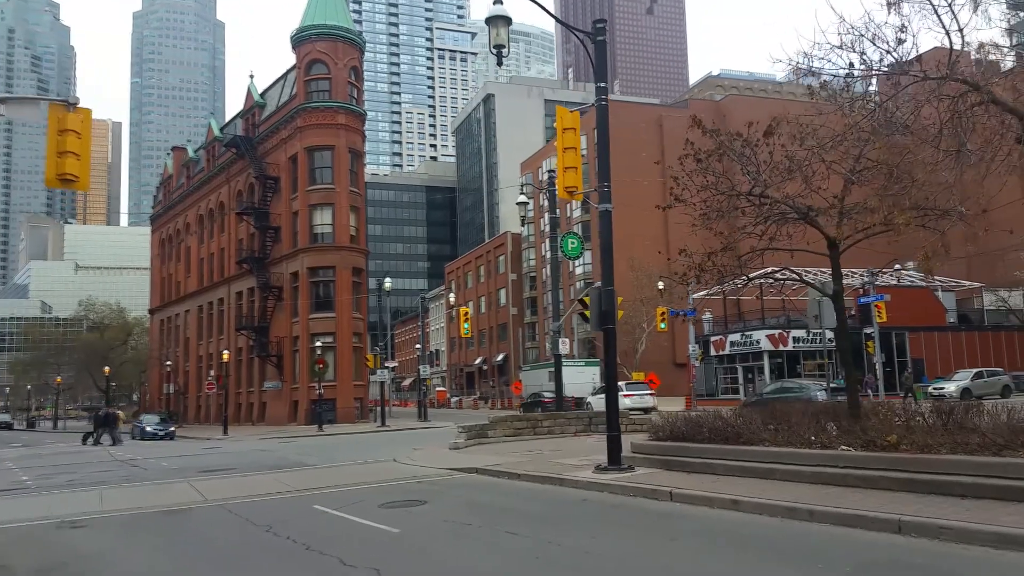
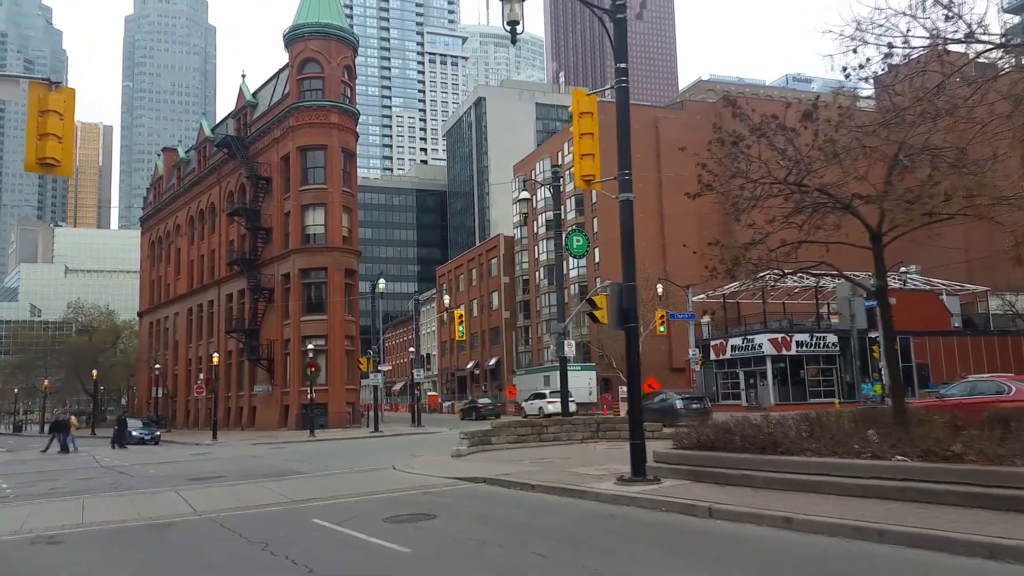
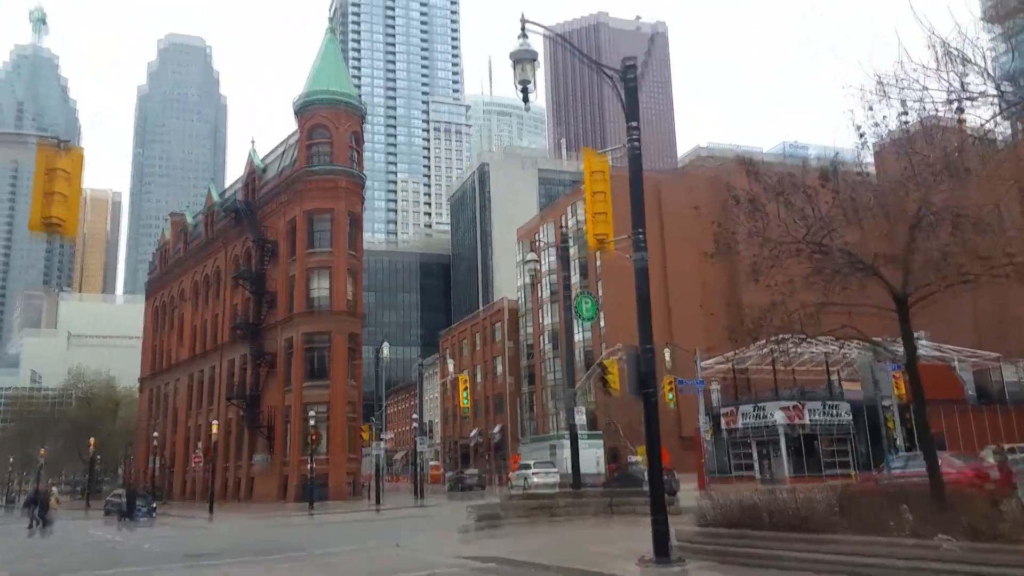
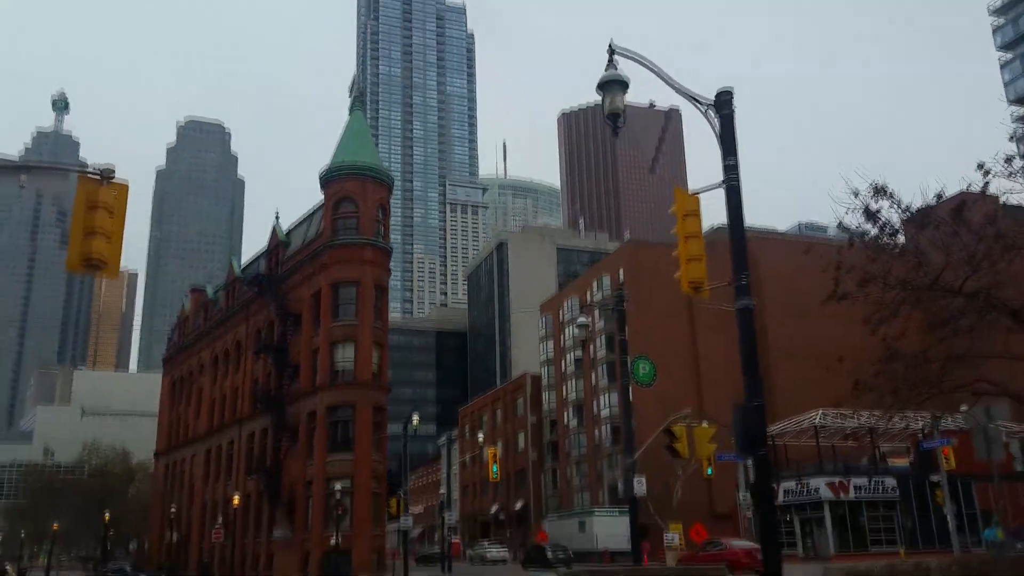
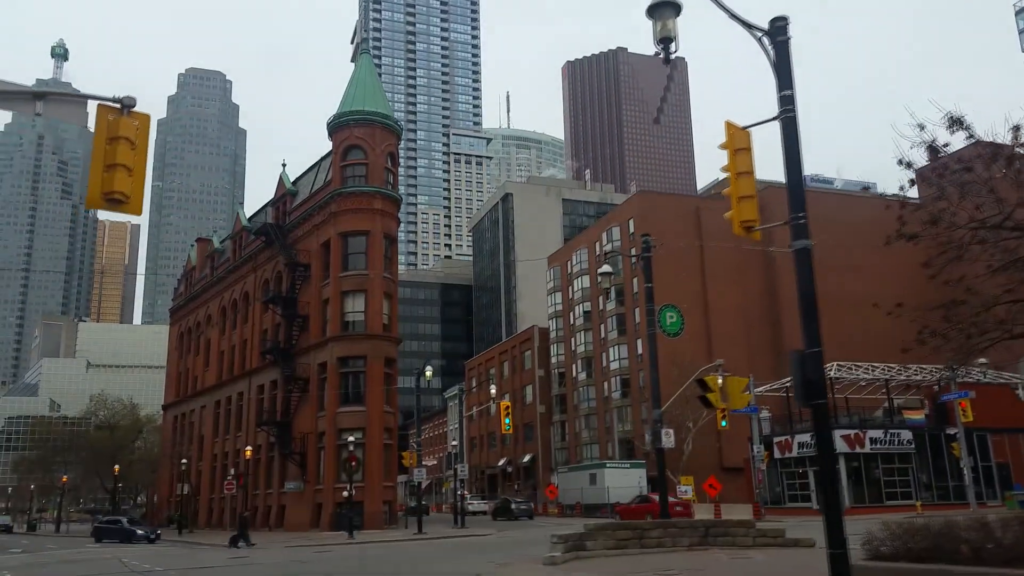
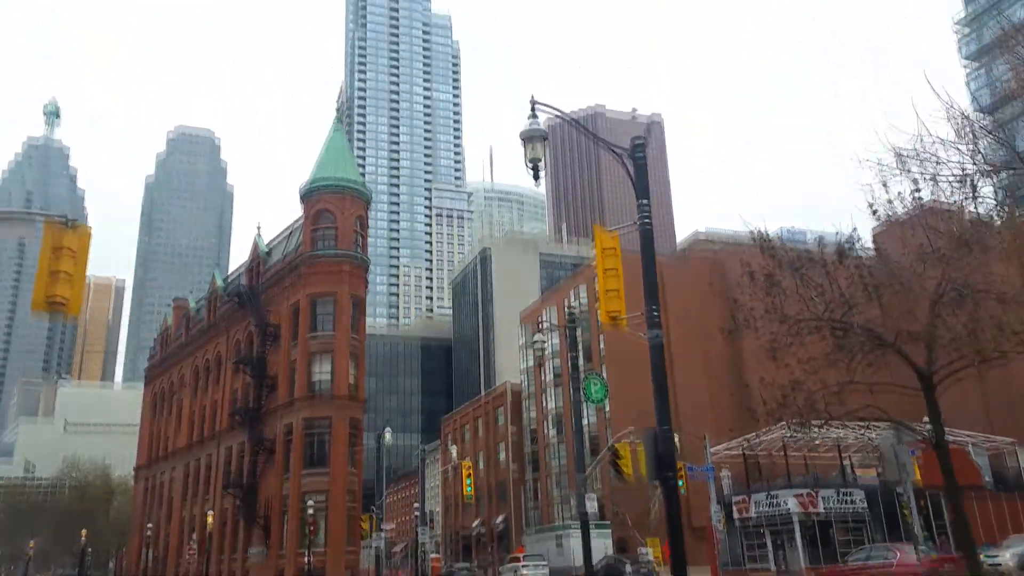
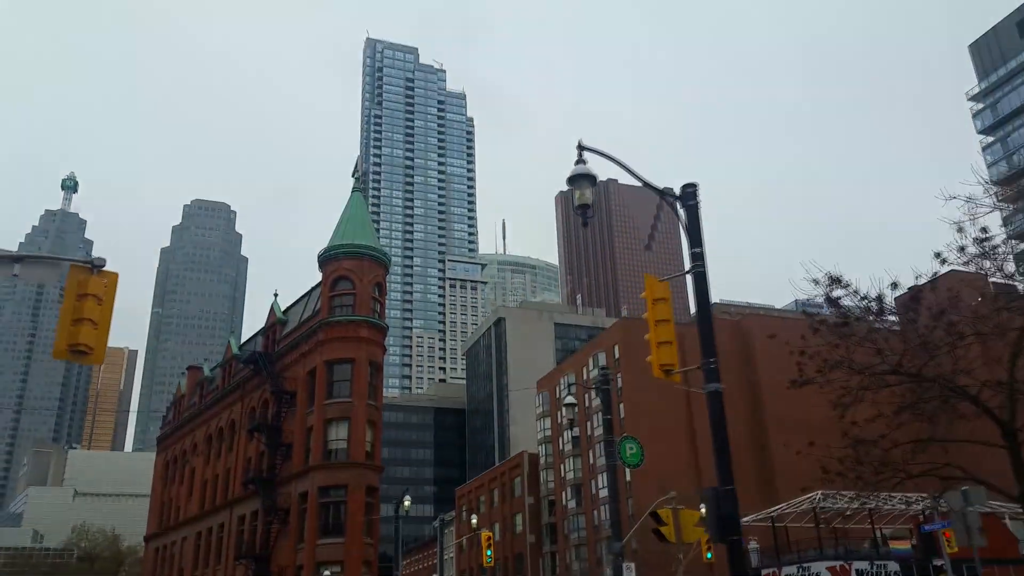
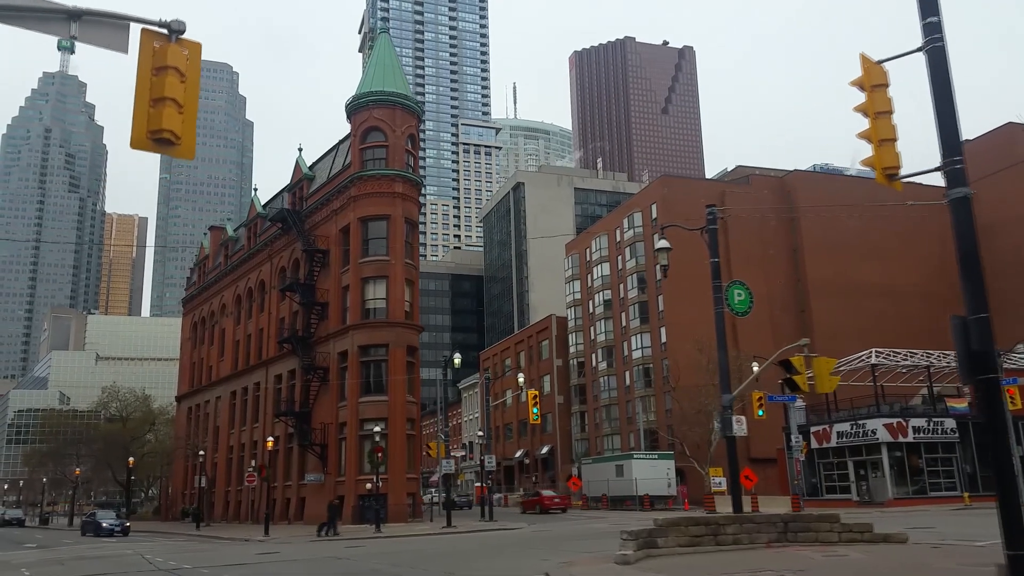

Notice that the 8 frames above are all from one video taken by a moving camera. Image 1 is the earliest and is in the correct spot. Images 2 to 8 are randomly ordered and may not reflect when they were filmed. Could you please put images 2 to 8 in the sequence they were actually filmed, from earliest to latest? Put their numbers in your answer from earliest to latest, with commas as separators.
2, 3, 6, 7, 4, 5, 8
